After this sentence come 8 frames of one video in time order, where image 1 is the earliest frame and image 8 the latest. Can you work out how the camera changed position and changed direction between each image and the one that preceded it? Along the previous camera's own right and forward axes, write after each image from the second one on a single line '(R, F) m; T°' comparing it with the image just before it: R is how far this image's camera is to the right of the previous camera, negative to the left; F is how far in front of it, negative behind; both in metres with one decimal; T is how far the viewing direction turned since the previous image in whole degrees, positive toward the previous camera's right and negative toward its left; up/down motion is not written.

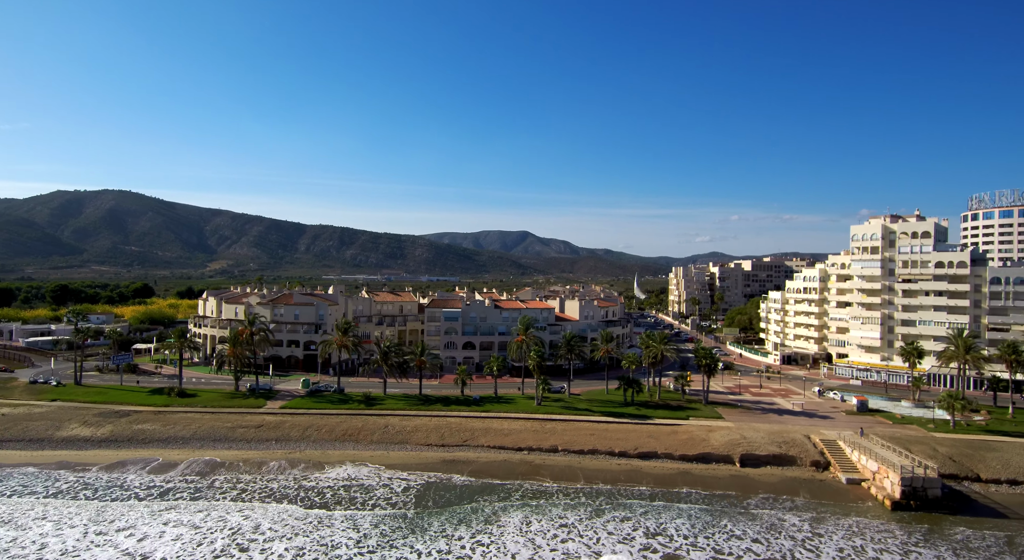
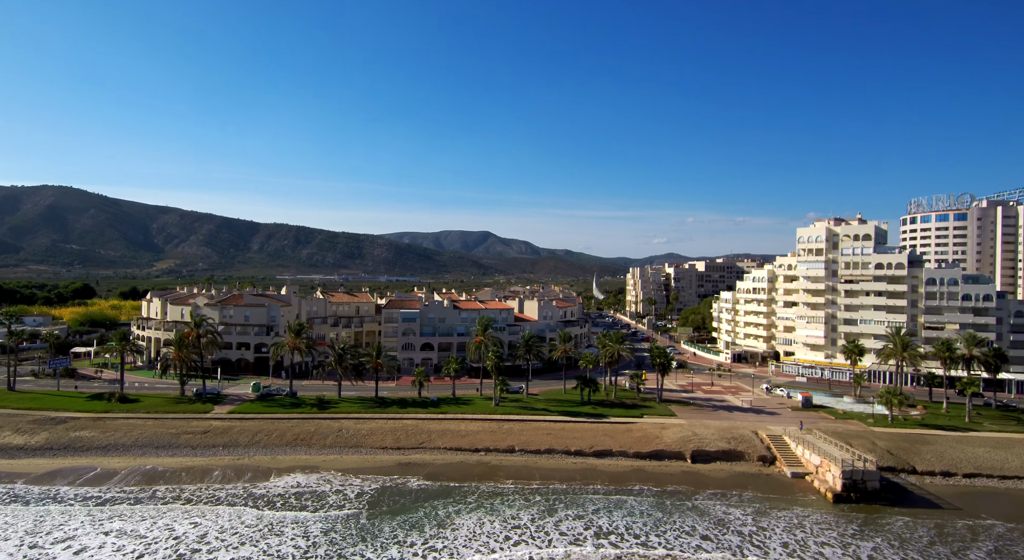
(+0.4, -0.1) m; +4°
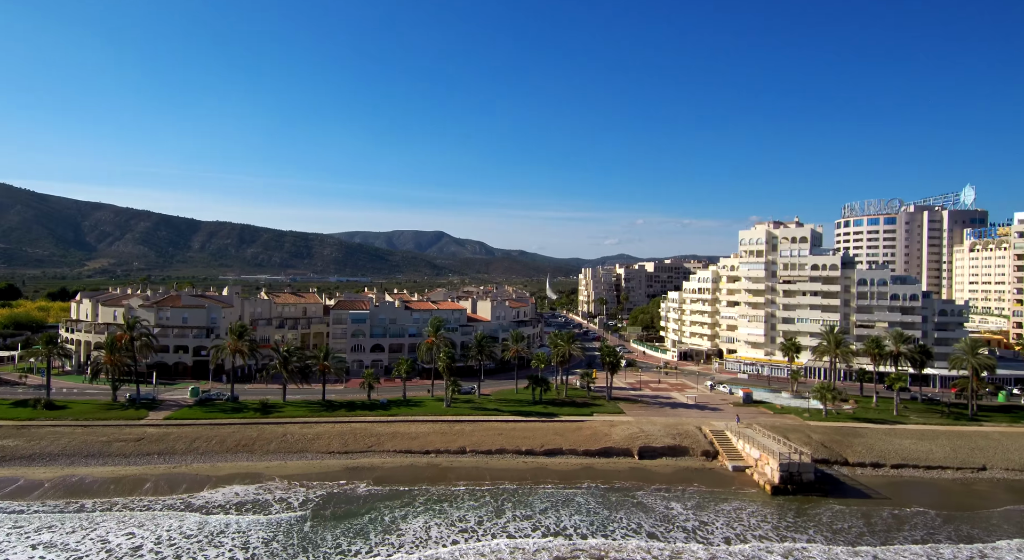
(+0.4, -0.1) m; +4°
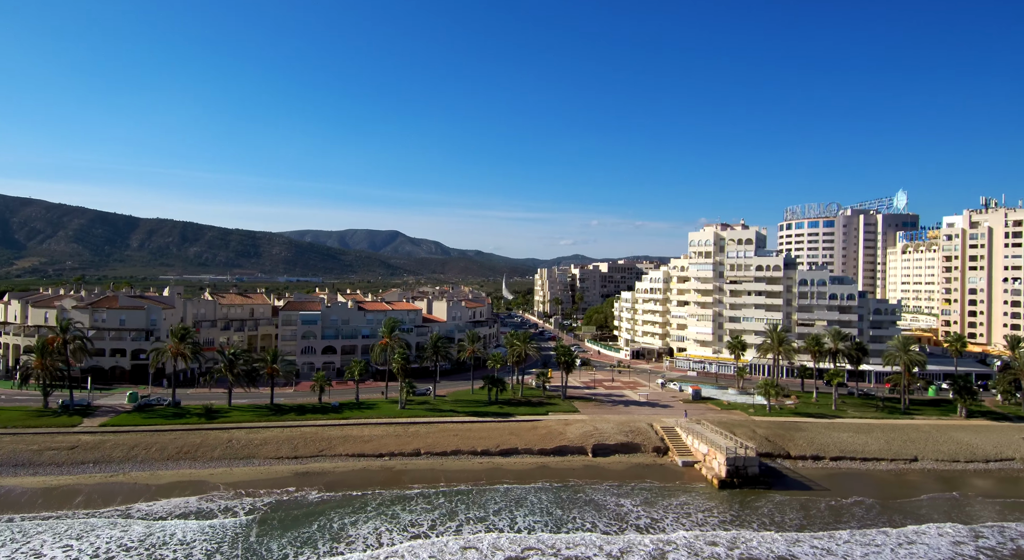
(+0.4, -0.1) m; +4°
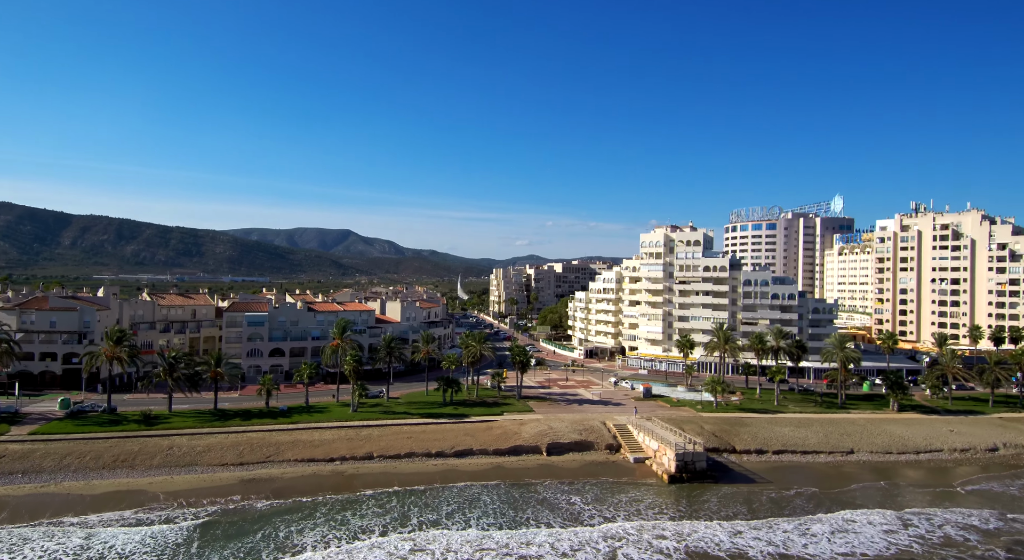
(+0.3, -0.2) m; +4°
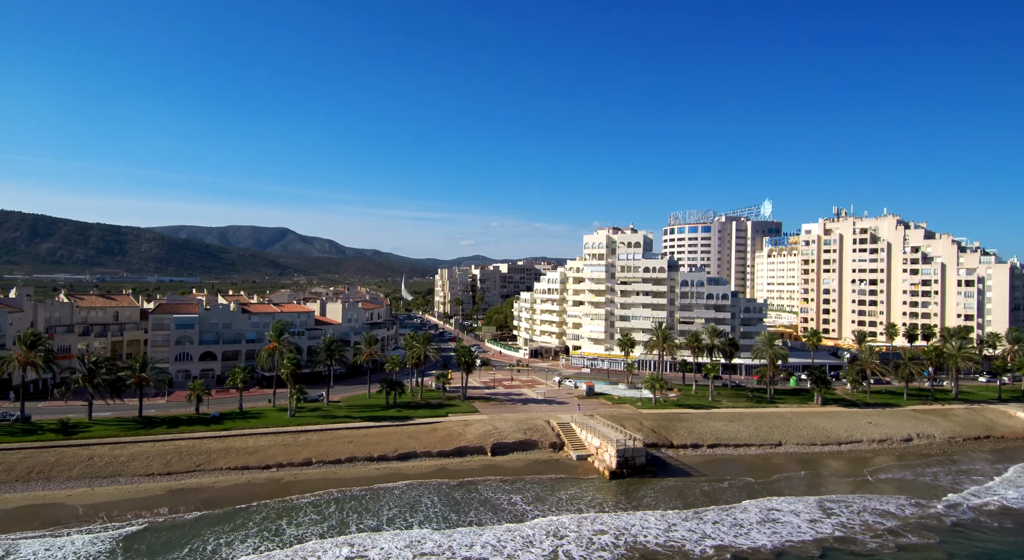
(+0.4, -0.2) m; +5°
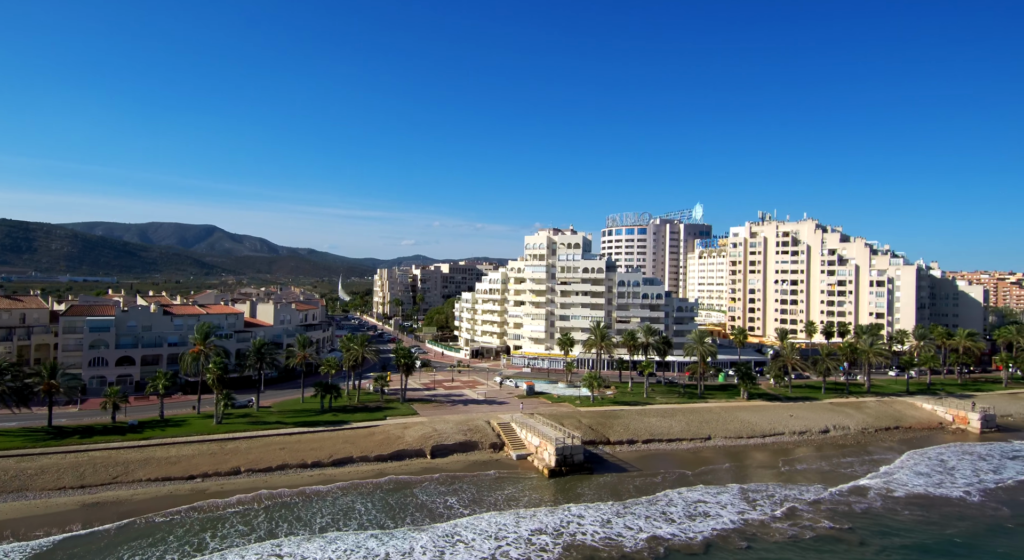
(+0.6, 0.0) m; +5°
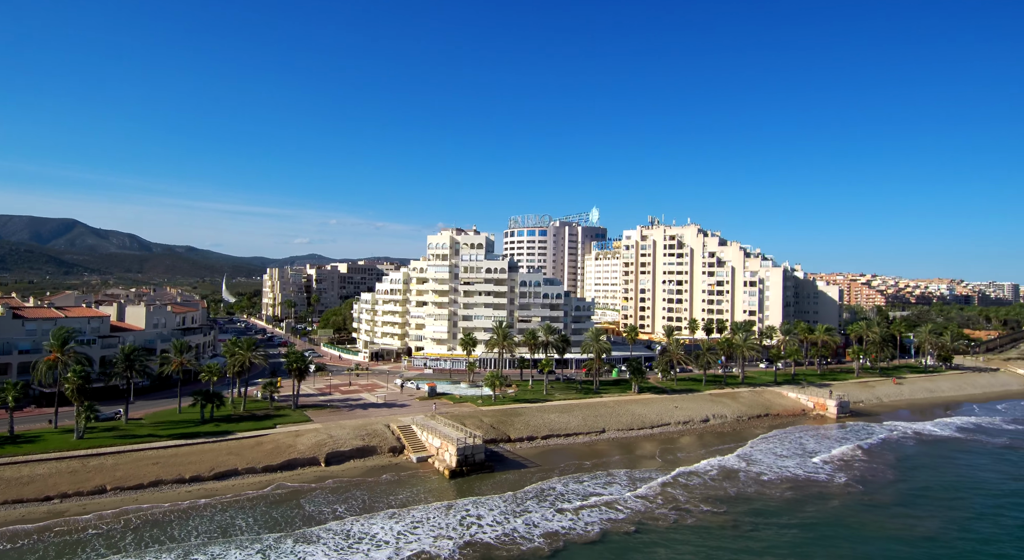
(+0.9, +0.1) m; +9°
